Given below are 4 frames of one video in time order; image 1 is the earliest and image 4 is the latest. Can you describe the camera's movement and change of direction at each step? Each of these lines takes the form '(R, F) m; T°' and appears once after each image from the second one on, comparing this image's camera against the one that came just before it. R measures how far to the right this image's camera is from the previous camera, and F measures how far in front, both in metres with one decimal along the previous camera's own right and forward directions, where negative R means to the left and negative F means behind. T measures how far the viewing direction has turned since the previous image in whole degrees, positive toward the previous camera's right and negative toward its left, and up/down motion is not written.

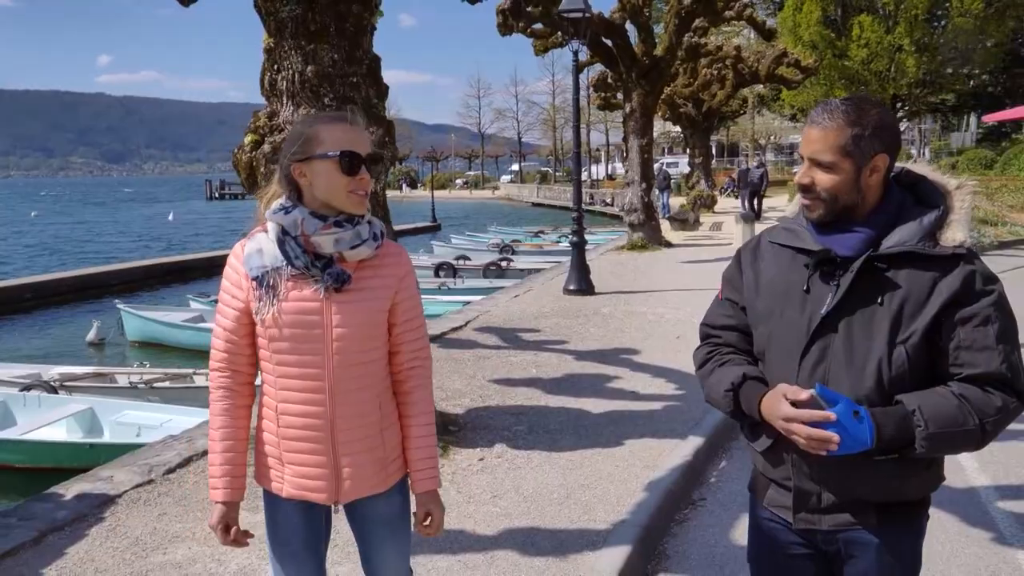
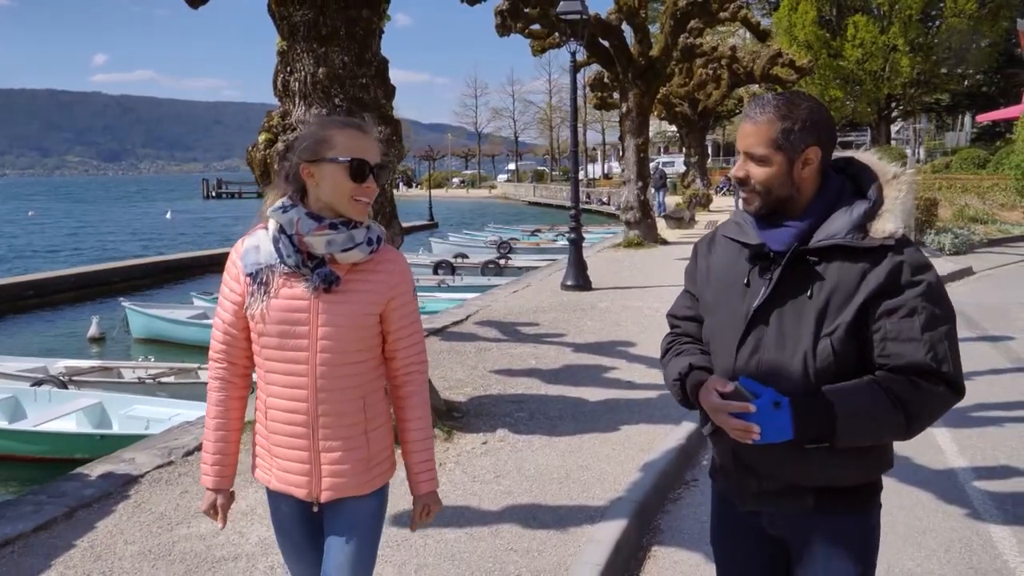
(0.0, -0.3) m; 0°
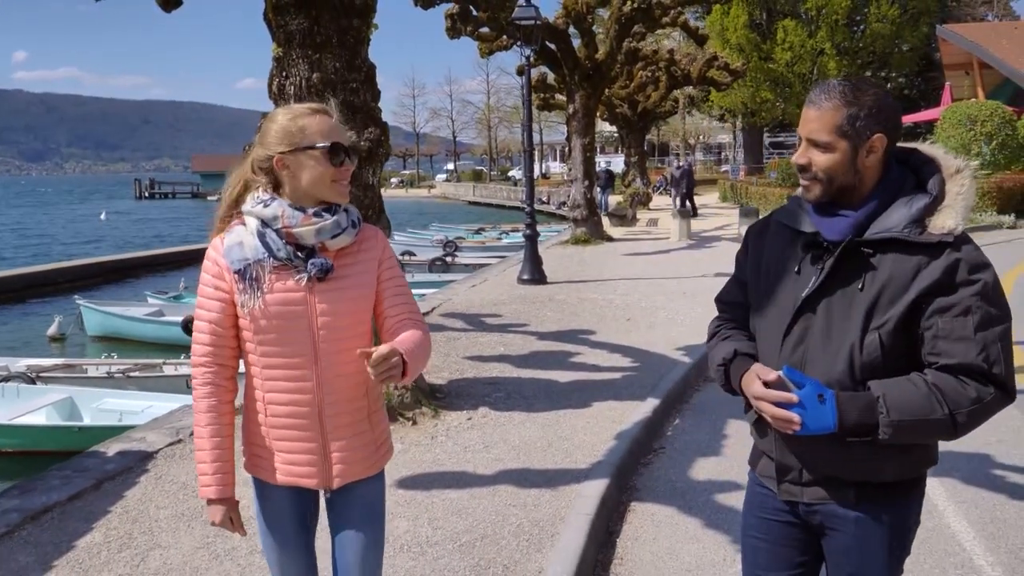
(-0.3, -0.5) m; +4°
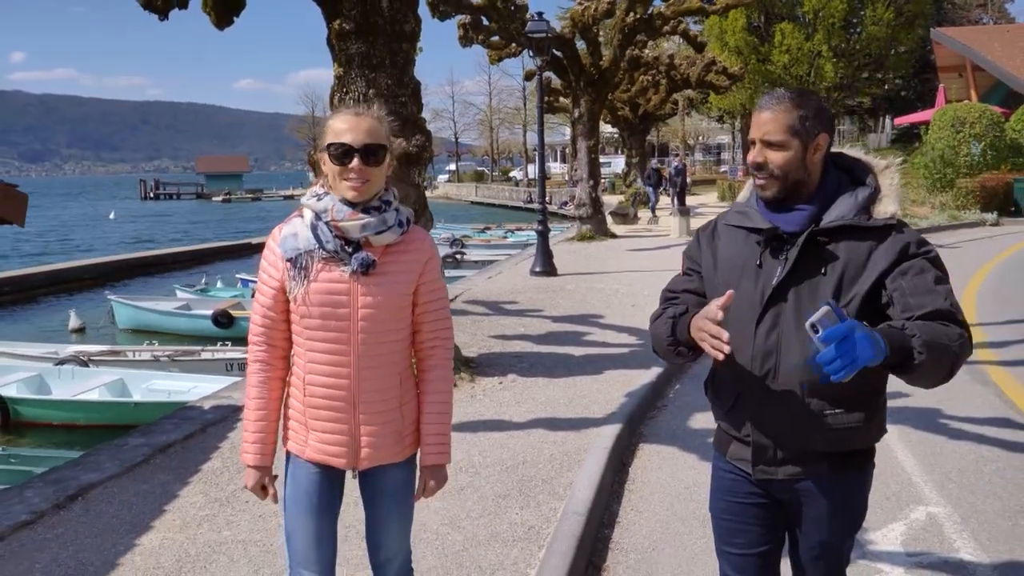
(-0.2, -1.2) m; 0°
